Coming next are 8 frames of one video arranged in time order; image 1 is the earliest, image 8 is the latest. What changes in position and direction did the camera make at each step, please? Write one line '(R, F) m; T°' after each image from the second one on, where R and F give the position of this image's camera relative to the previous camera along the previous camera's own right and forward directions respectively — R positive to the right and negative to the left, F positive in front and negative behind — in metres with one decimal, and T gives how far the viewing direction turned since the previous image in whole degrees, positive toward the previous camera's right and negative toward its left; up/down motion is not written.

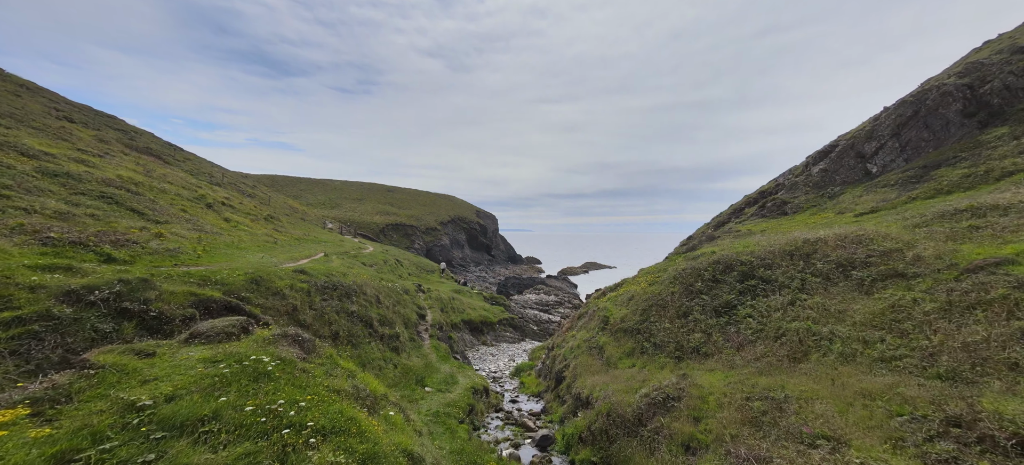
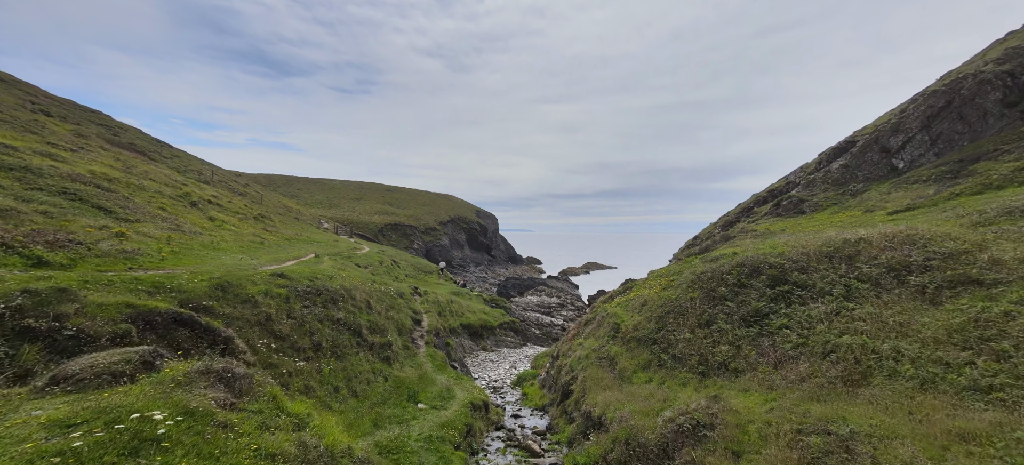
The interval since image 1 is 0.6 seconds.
(-0.1, +2.7) m; 0°
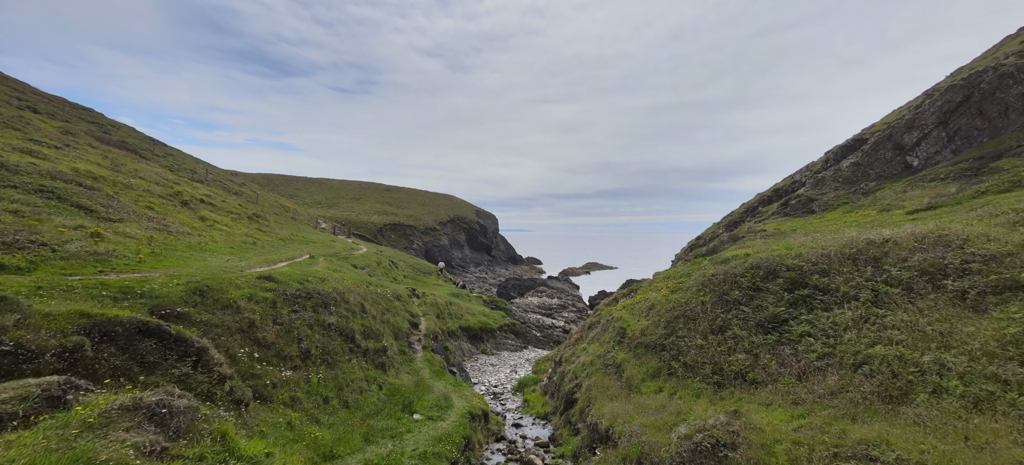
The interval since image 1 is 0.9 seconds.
(-0.1, +1.4) m; 0°
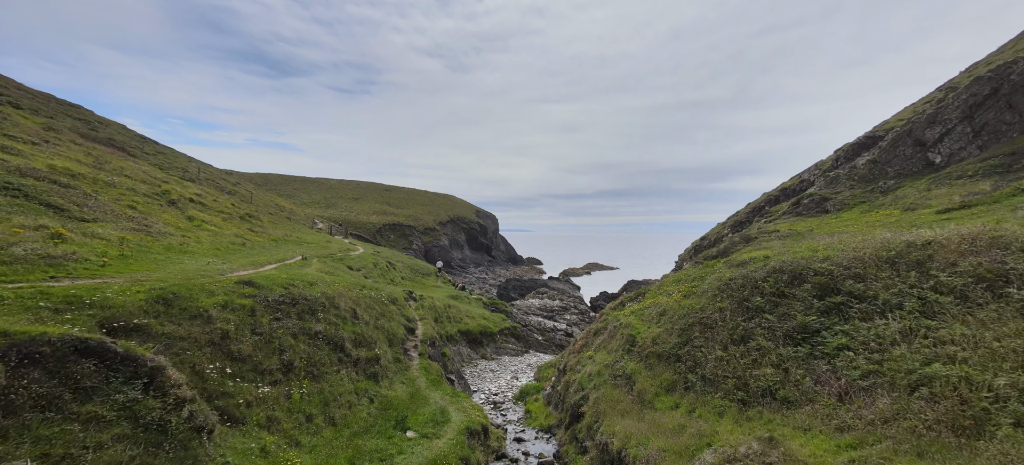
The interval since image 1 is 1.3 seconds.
(-0.1, +1.9) m; 0°
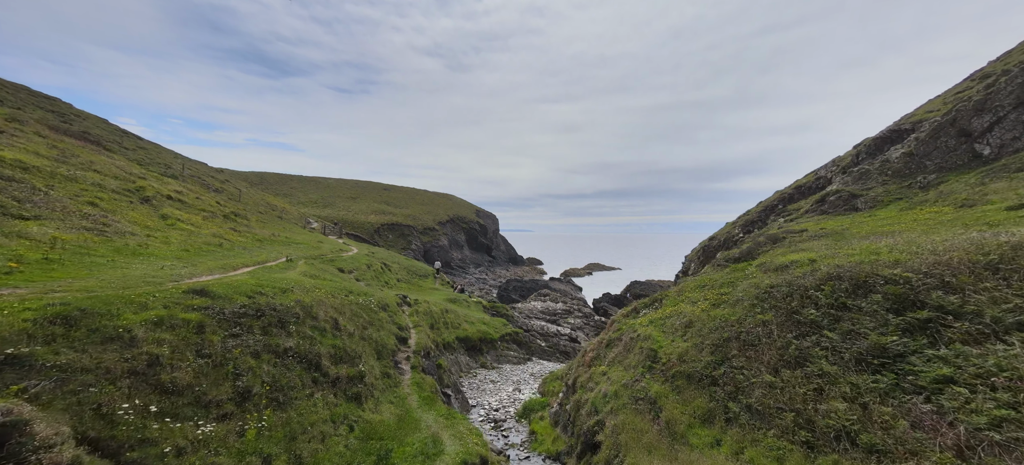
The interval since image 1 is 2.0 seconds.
(-0.2, +3.5) m; 0°
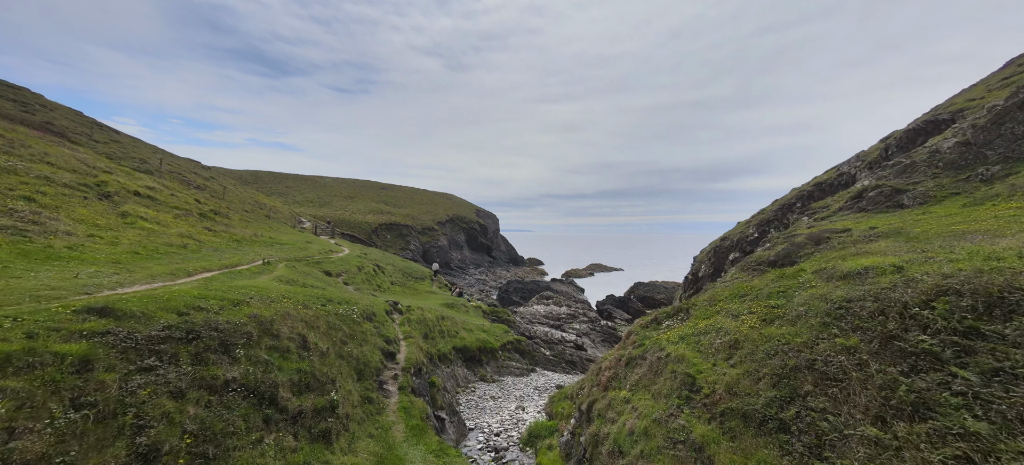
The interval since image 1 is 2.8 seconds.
(-0.2, +4.4) m; 0°
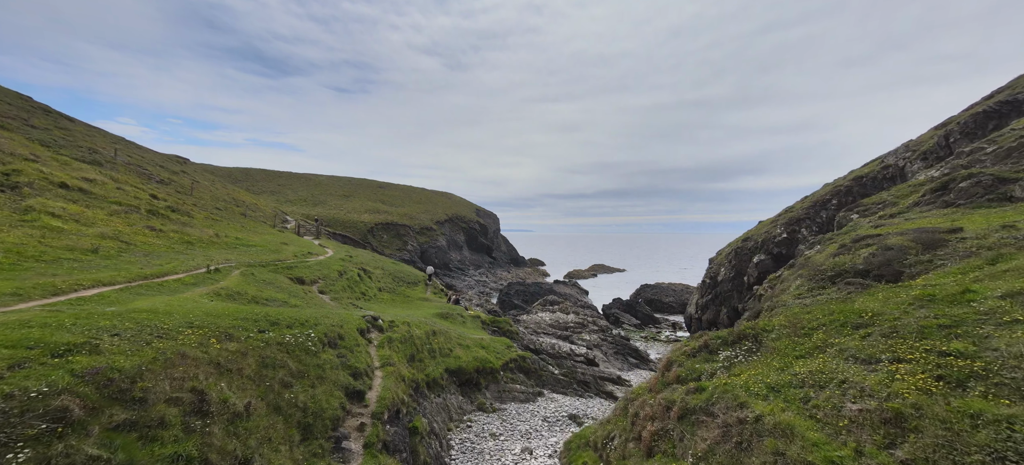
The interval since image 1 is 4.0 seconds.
(-0.3, +7.5) m; 0°
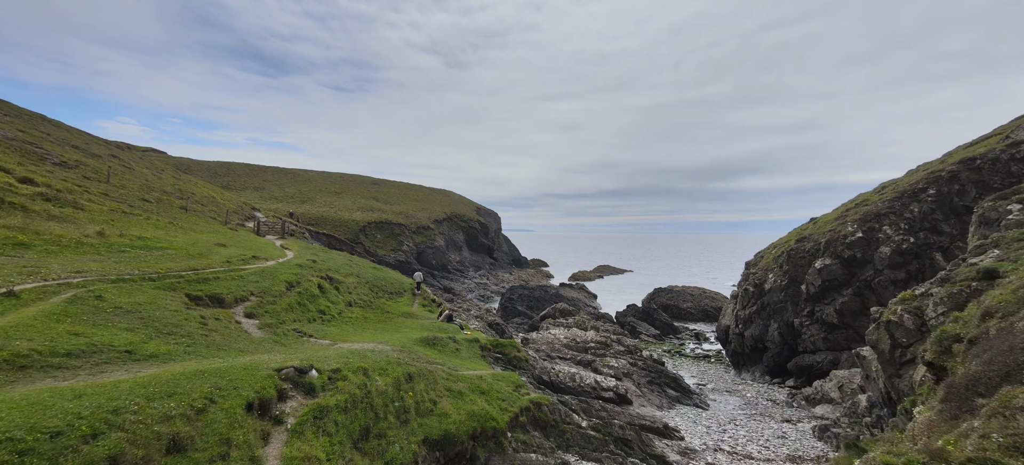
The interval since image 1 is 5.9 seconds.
(-0.8, +14.2) m; 0°
